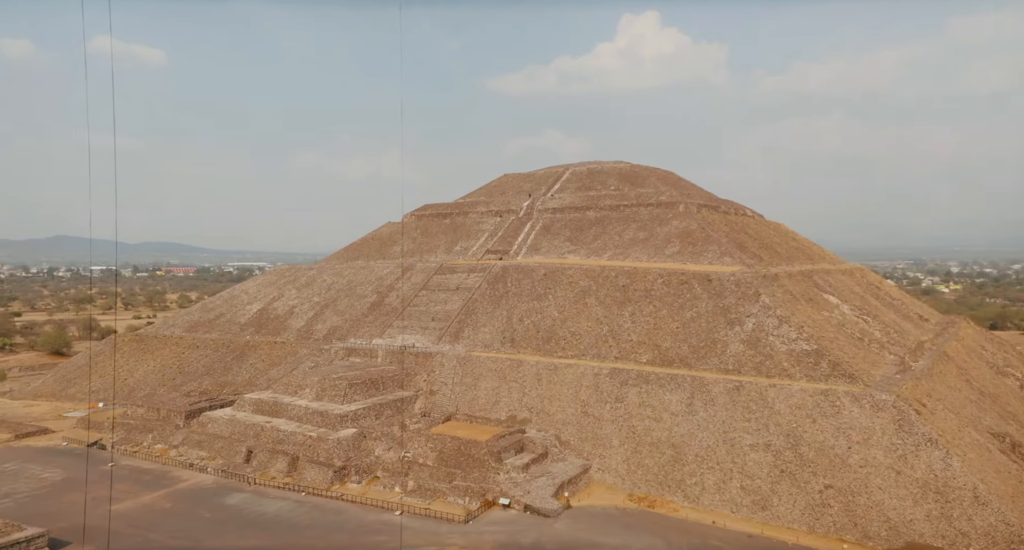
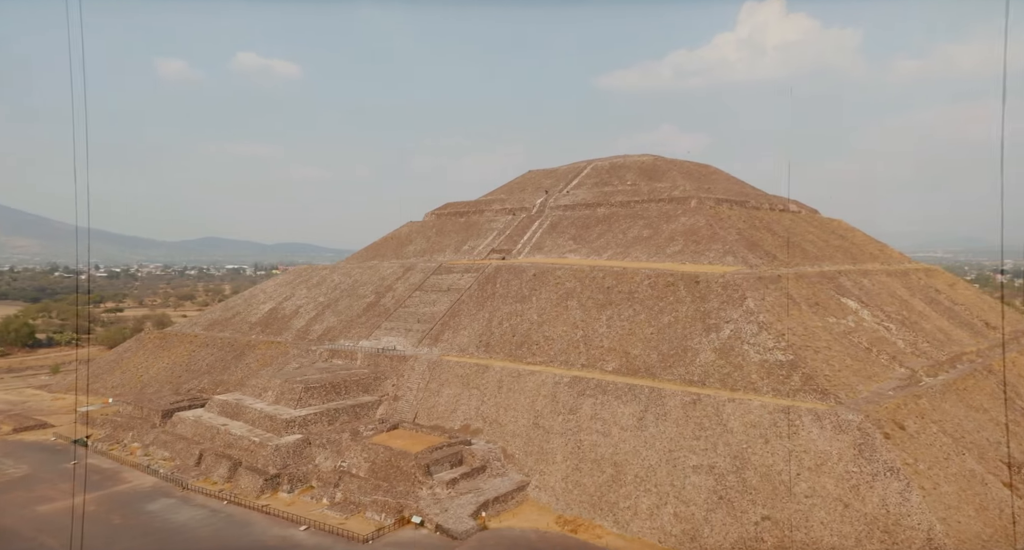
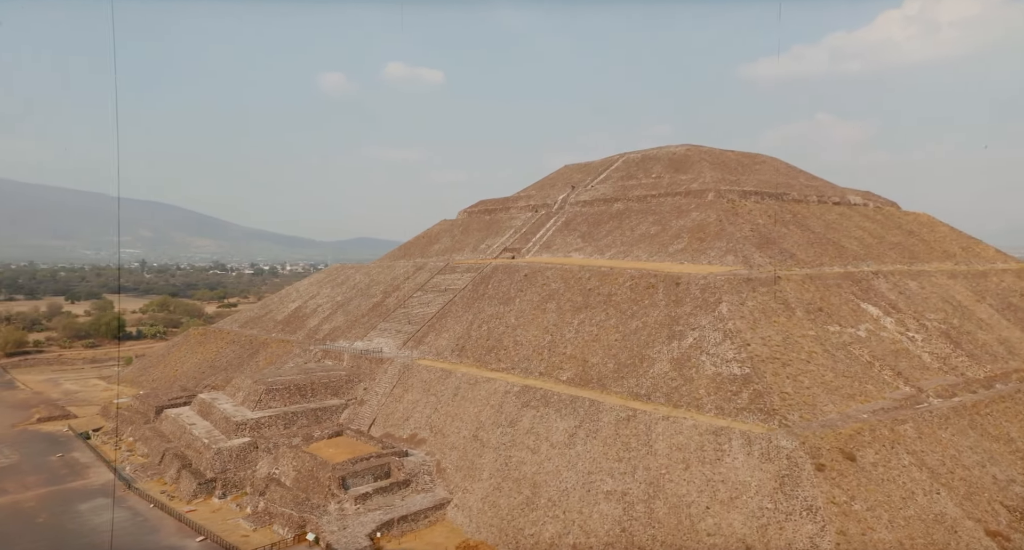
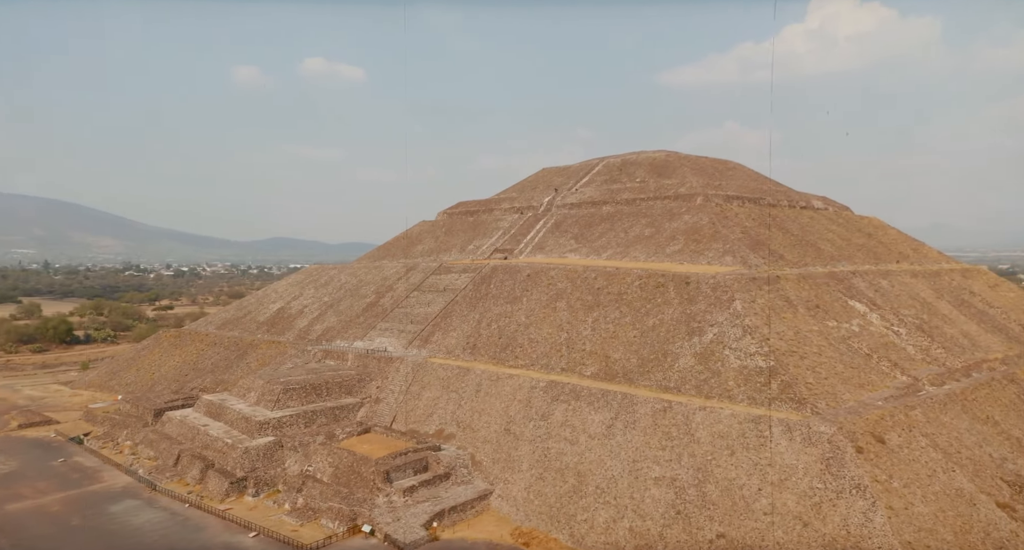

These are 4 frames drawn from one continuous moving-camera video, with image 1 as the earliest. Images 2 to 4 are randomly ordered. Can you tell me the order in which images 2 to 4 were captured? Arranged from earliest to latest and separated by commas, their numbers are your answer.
2, 4, 3
